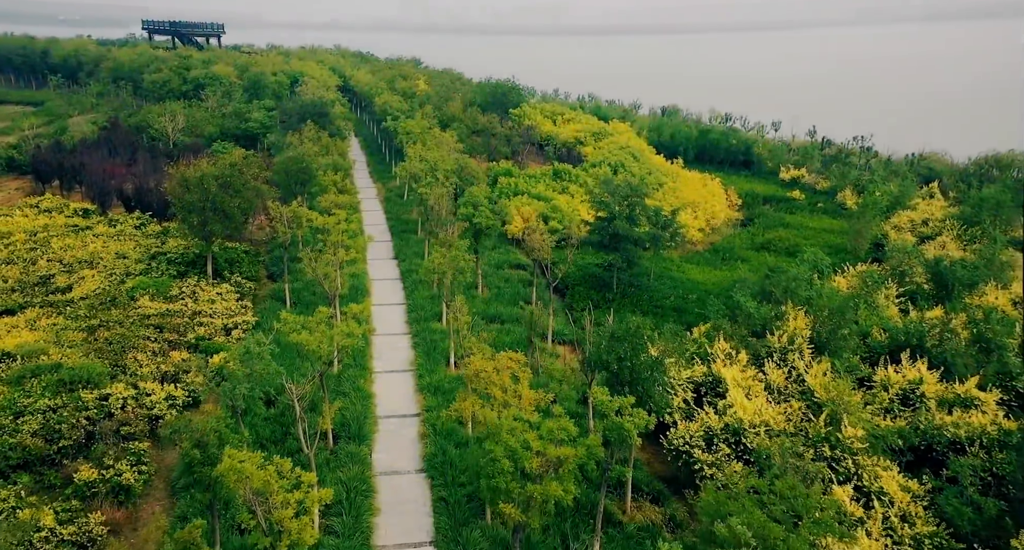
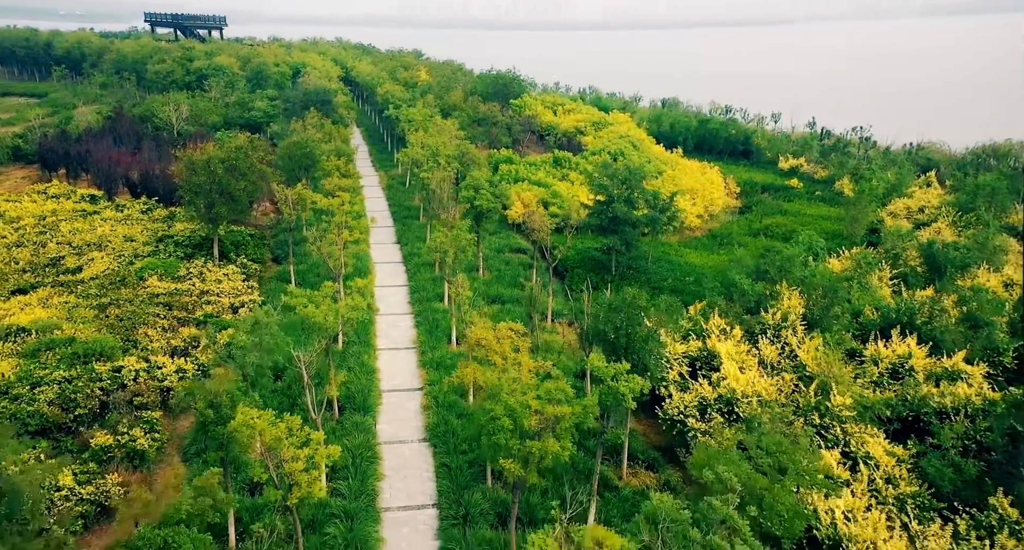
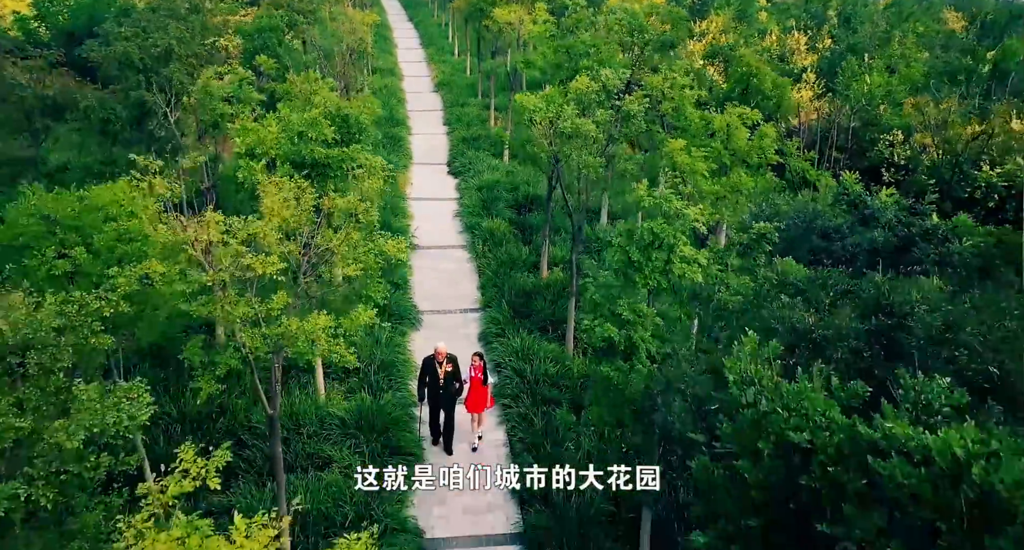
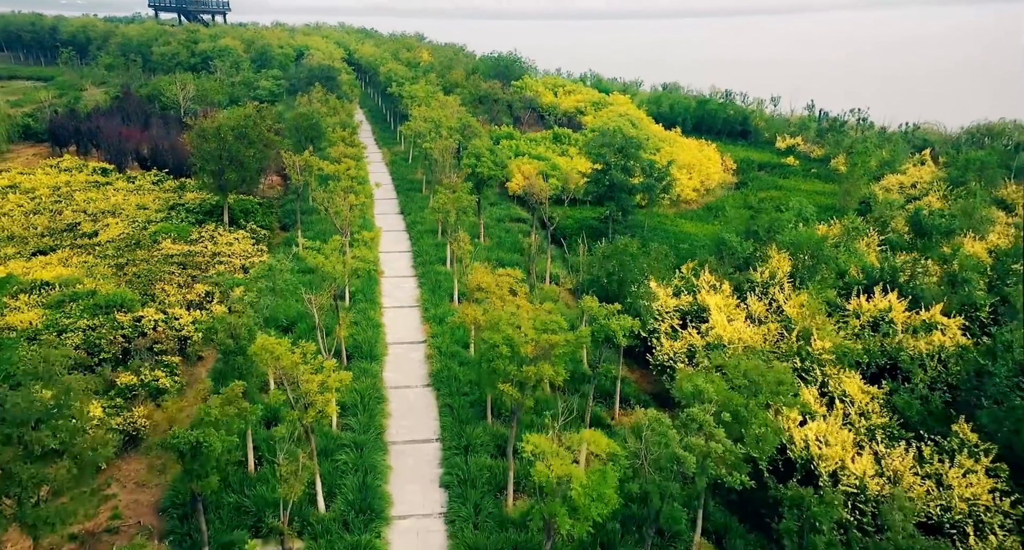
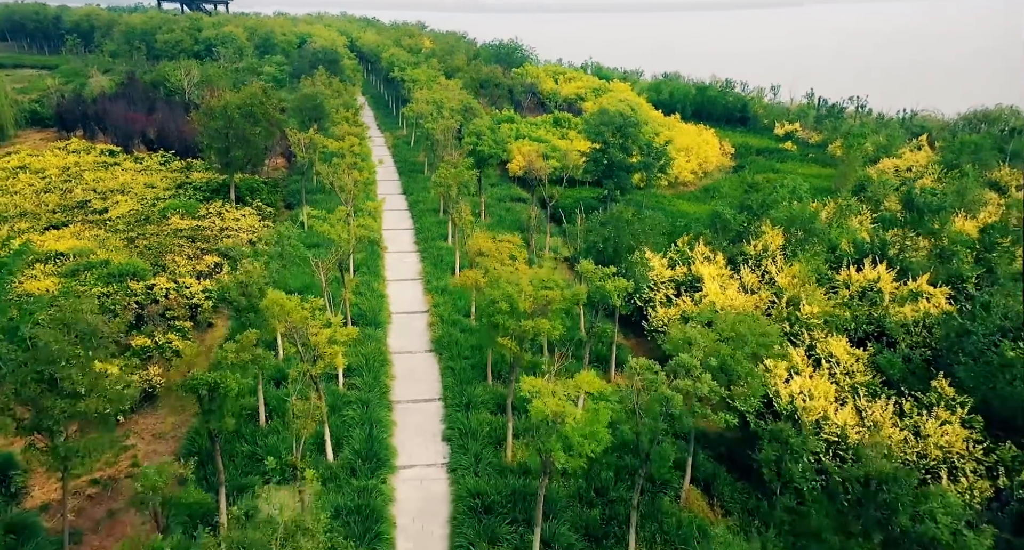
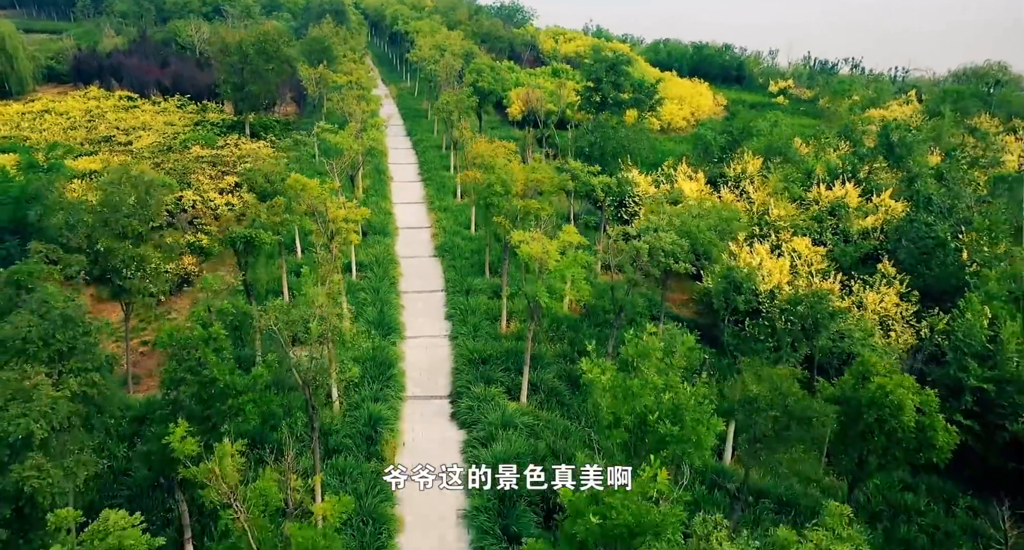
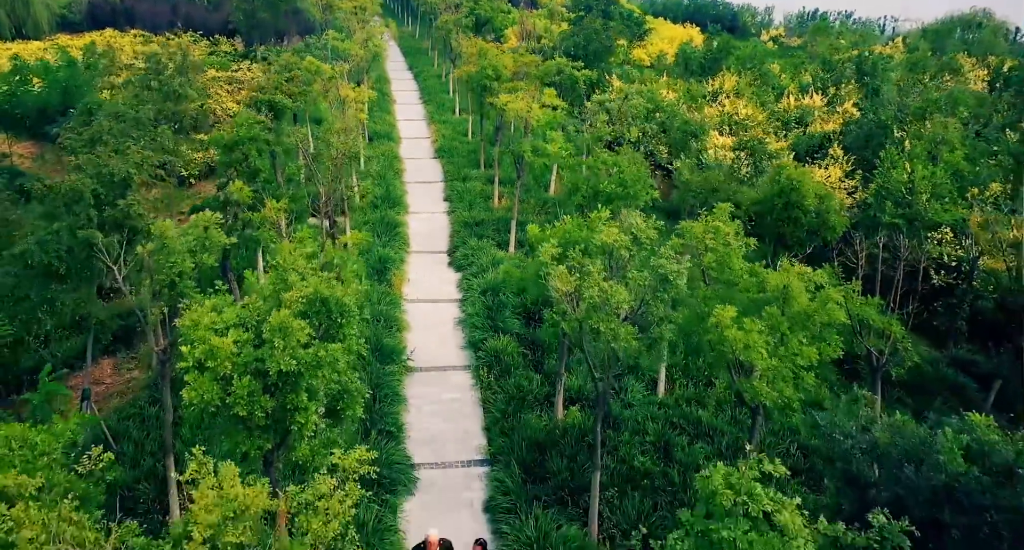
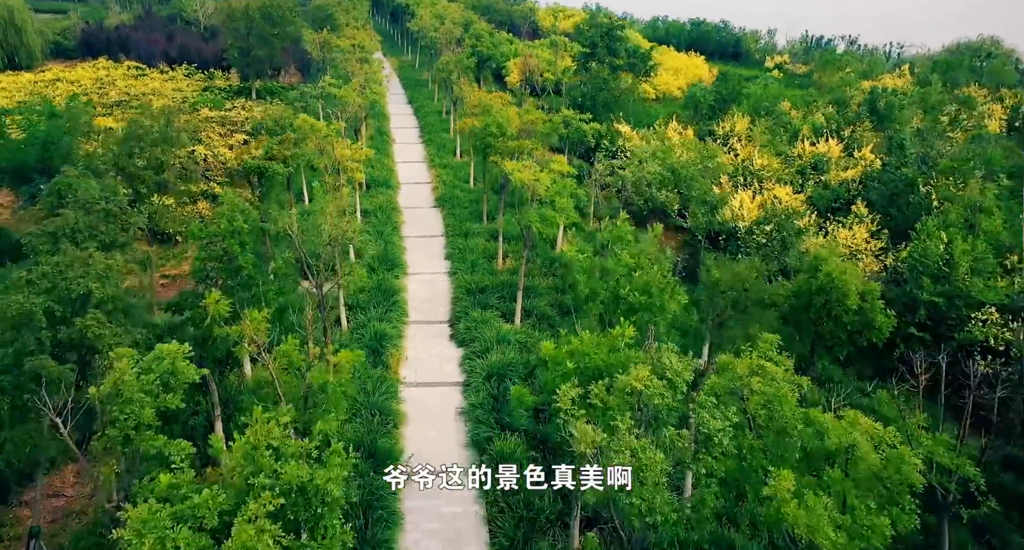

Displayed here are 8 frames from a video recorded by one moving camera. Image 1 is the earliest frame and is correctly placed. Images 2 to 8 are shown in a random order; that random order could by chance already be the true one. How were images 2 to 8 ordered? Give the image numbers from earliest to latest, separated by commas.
2, 4, 5, 6, 8, 7, 3
